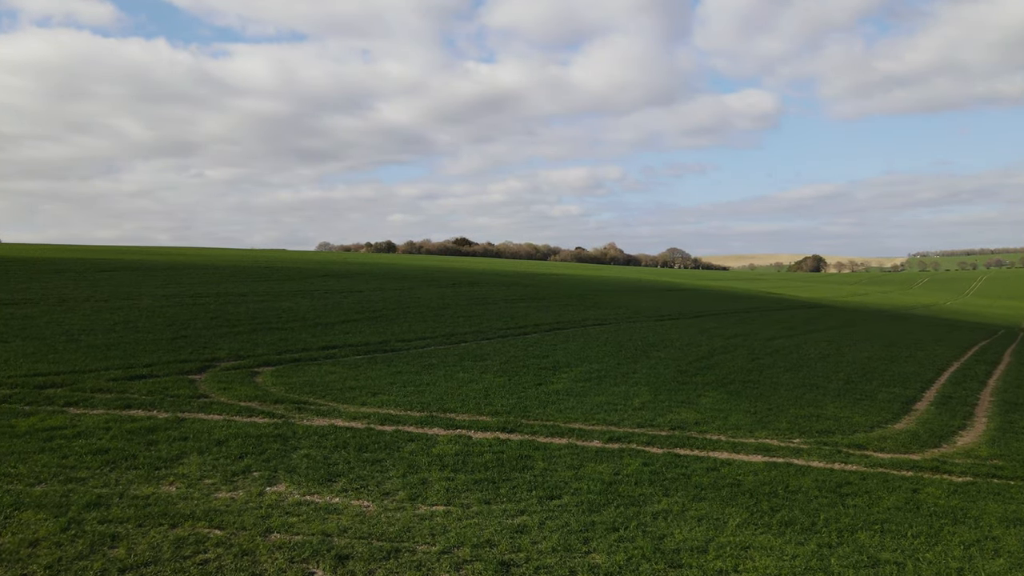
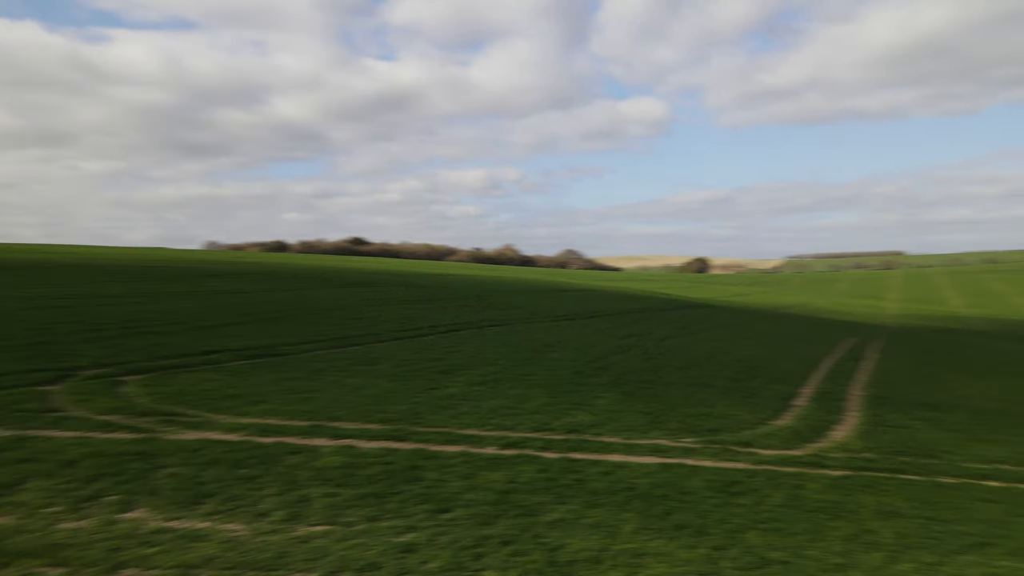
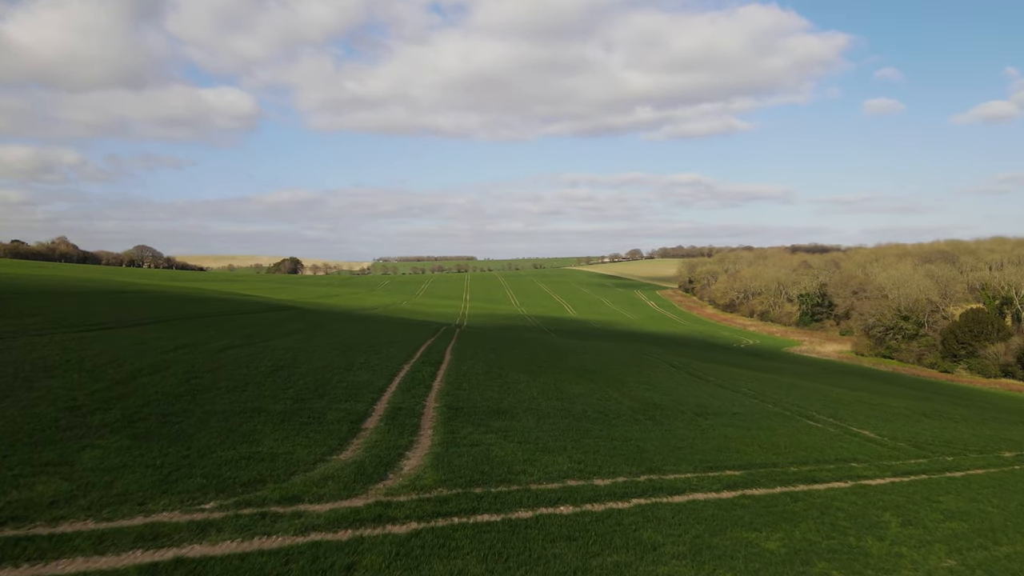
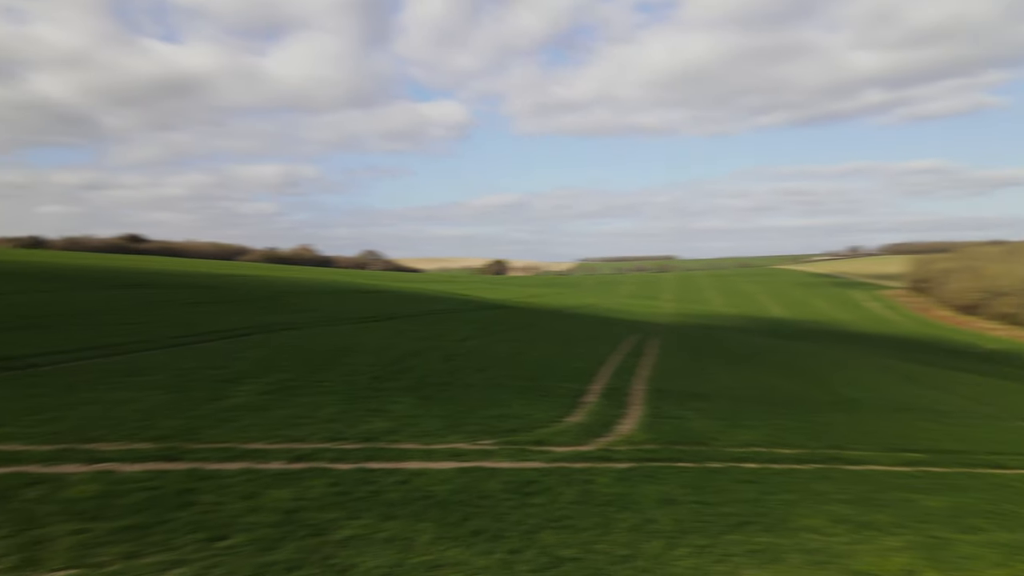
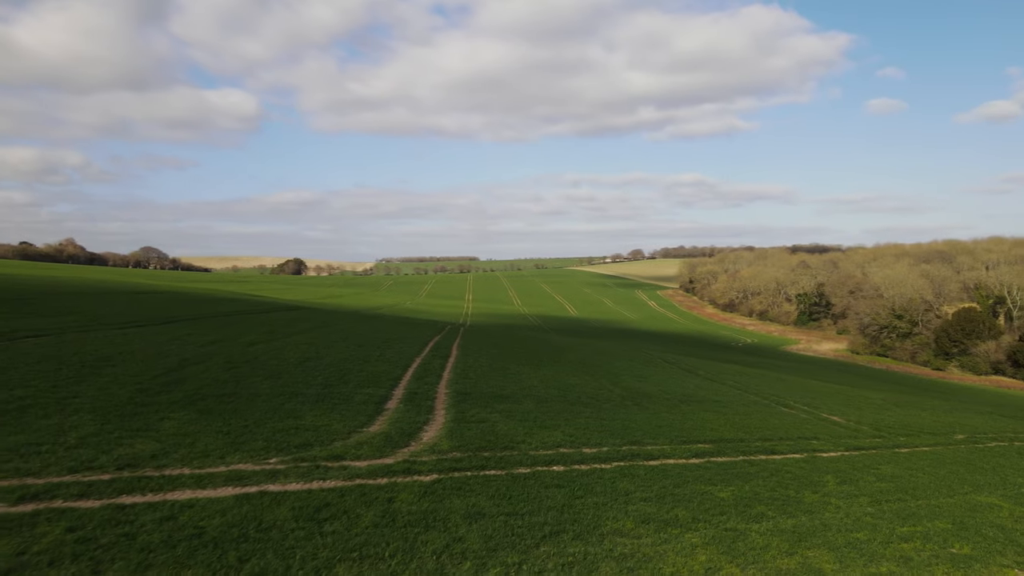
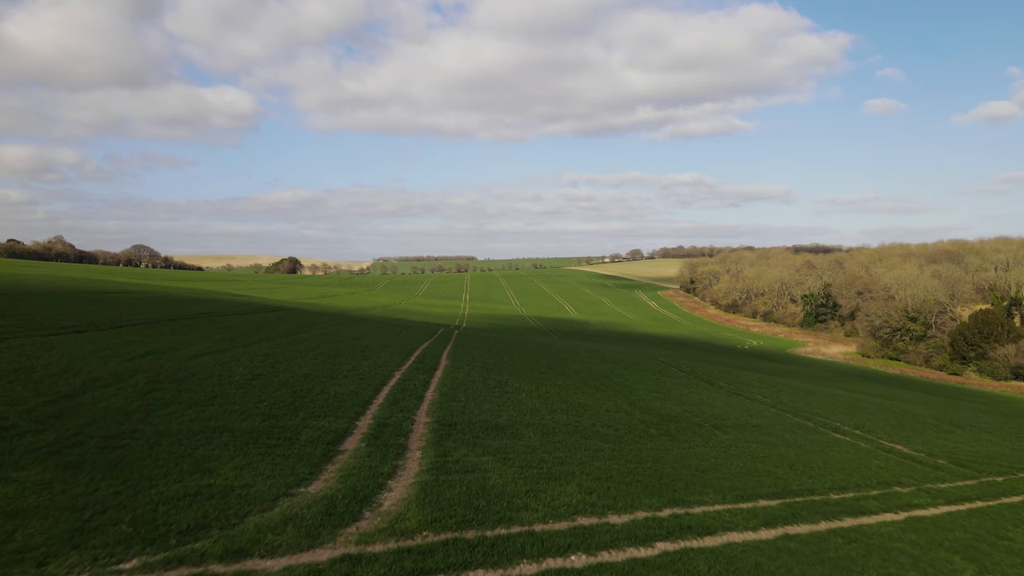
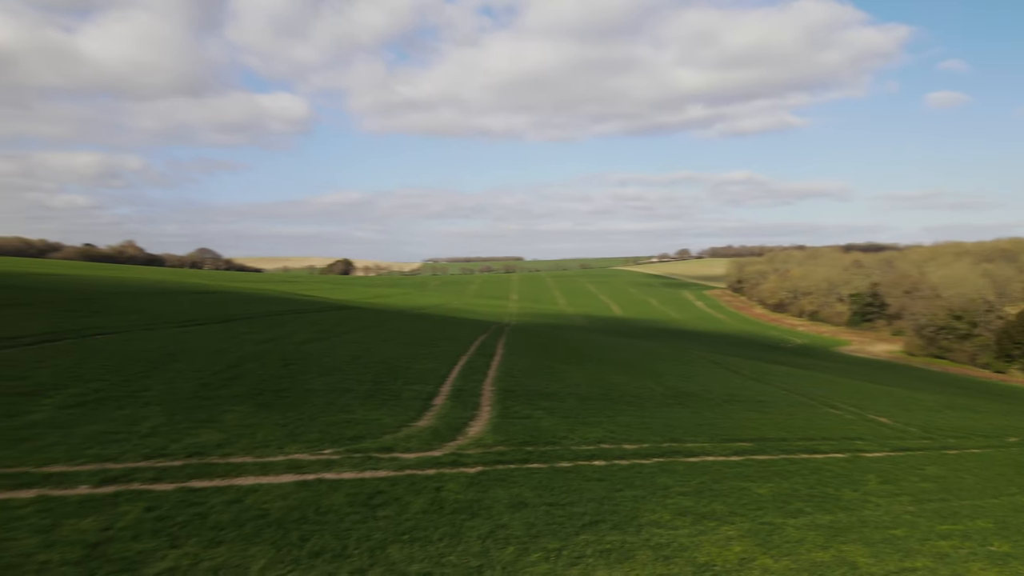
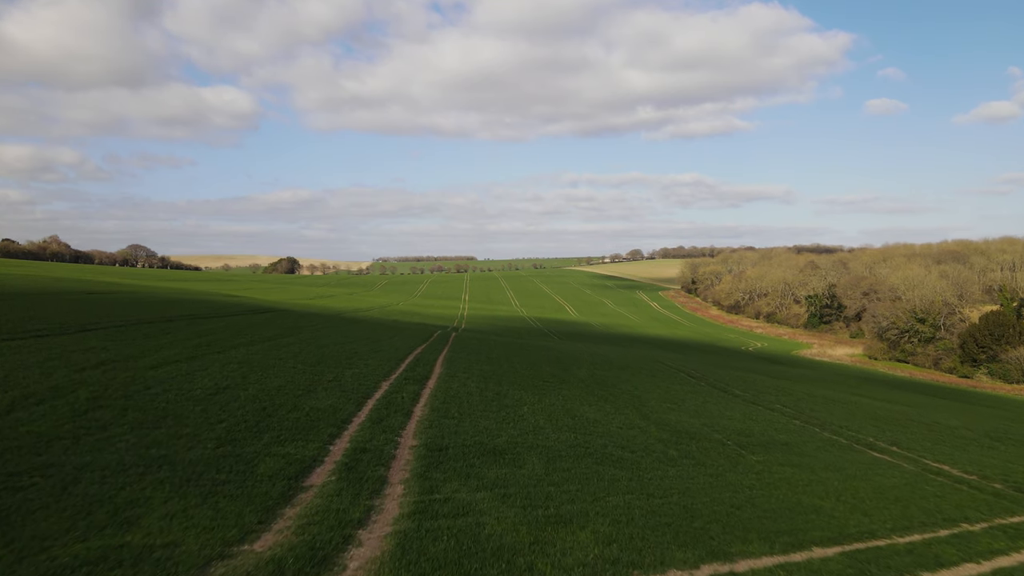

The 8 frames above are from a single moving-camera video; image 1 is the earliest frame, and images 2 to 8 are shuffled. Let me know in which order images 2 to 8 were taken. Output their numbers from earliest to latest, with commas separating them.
2, 4, 7, 5, 3, 6, 8
